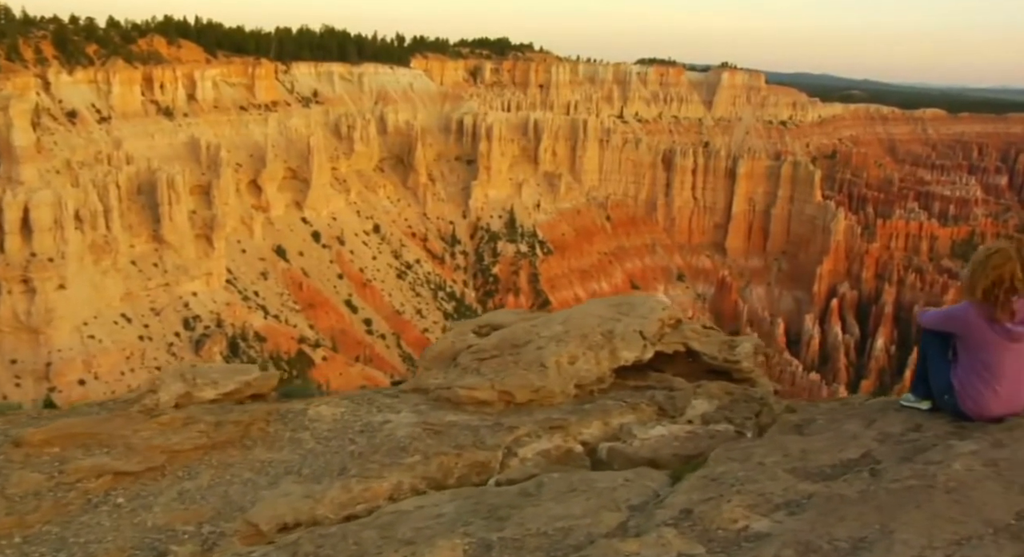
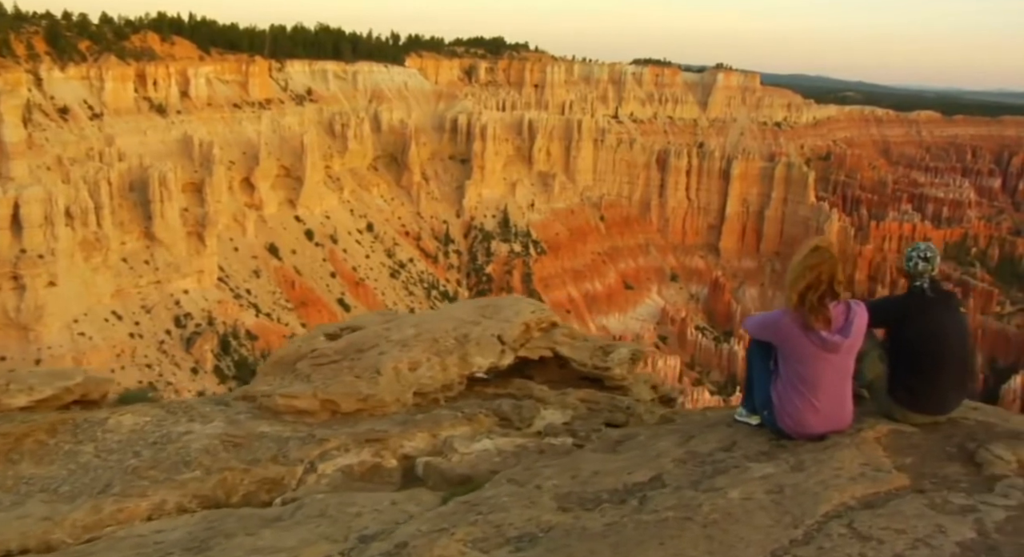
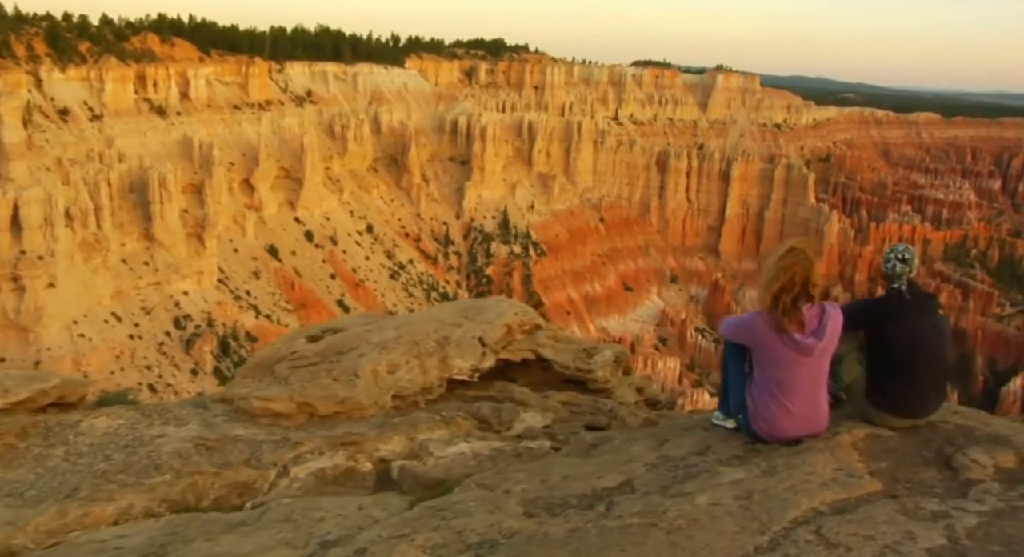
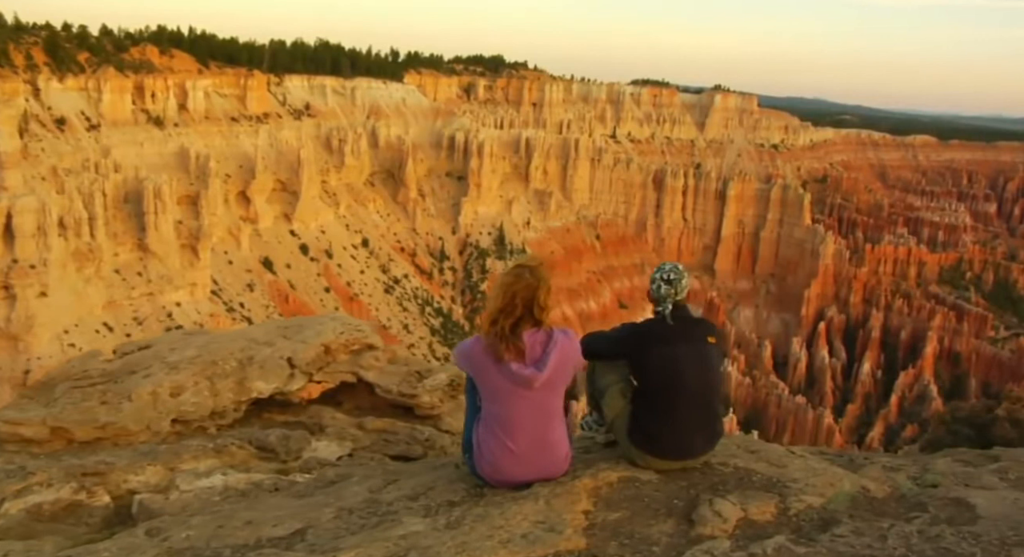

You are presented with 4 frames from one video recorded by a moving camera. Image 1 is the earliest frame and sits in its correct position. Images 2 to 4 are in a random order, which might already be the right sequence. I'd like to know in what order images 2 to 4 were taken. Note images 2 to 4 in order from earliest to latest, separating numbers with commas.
2, 3, 4
